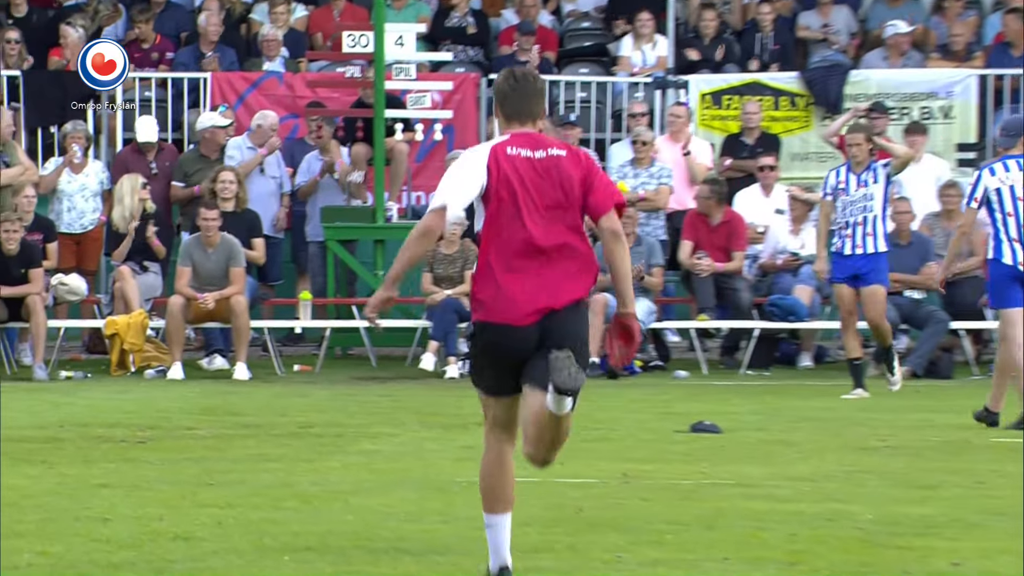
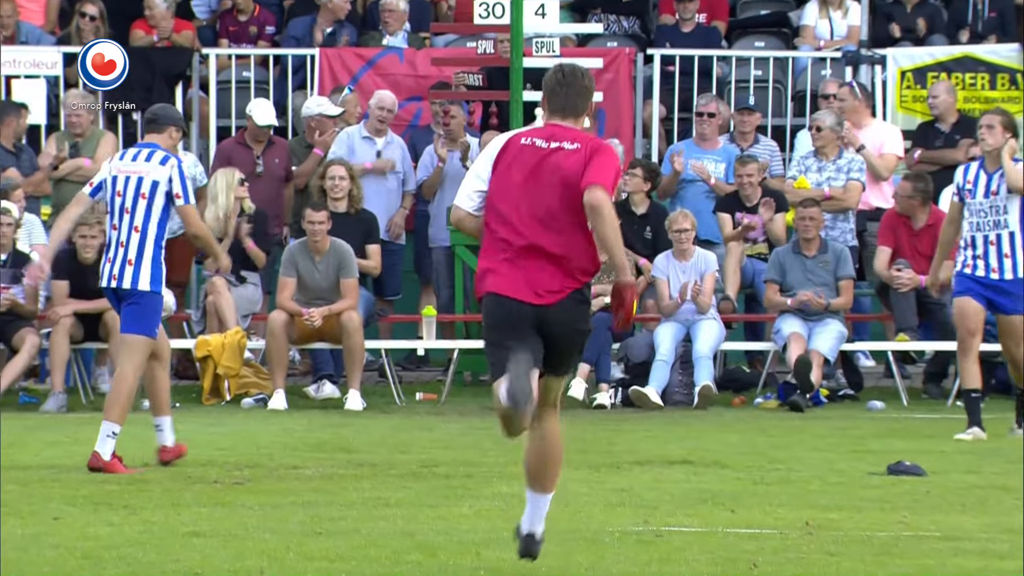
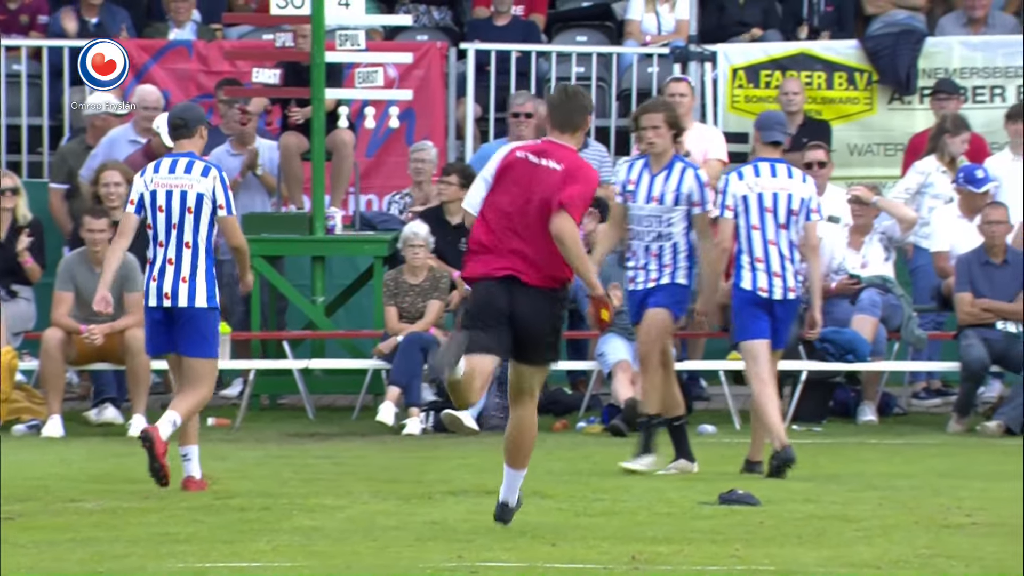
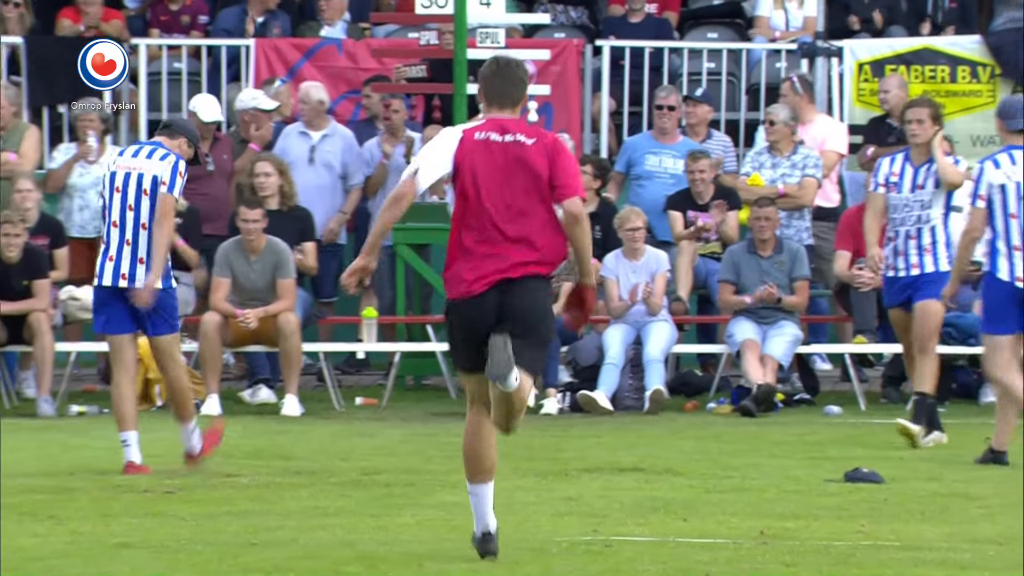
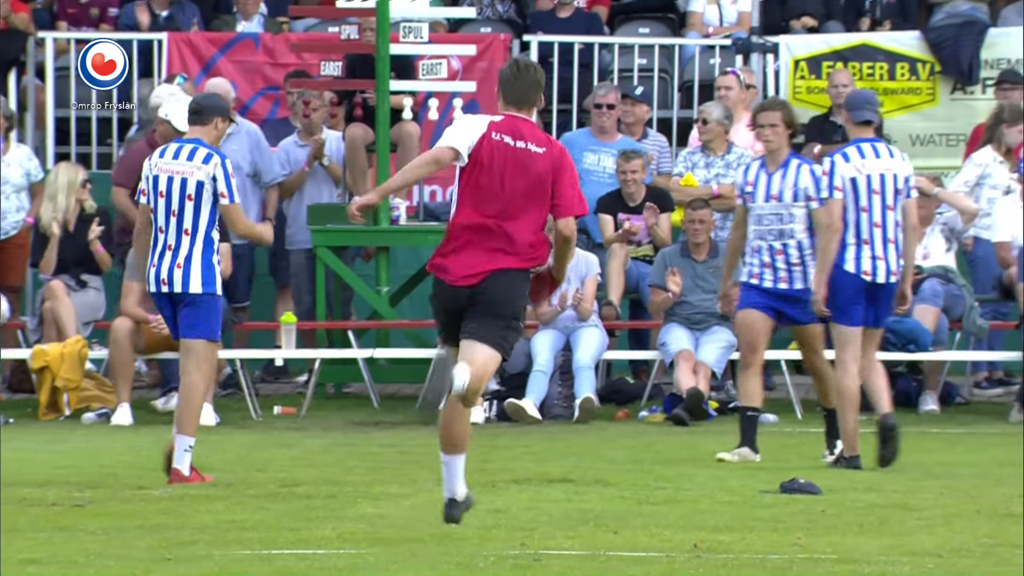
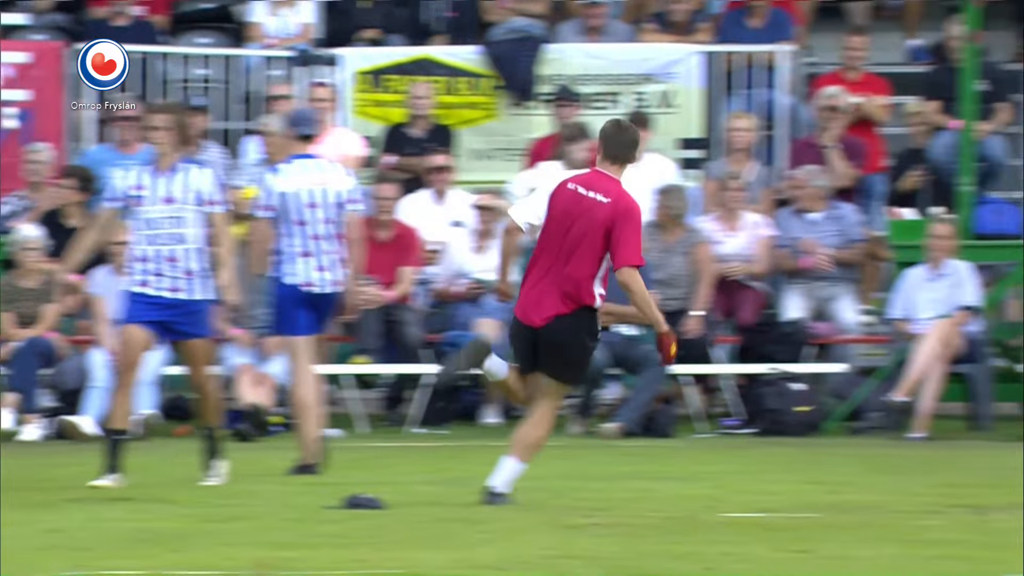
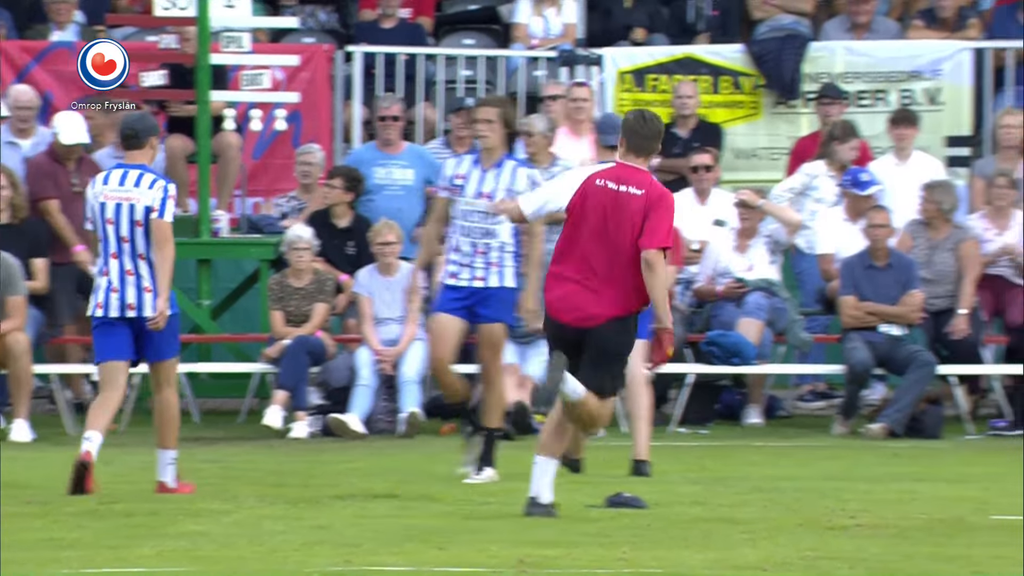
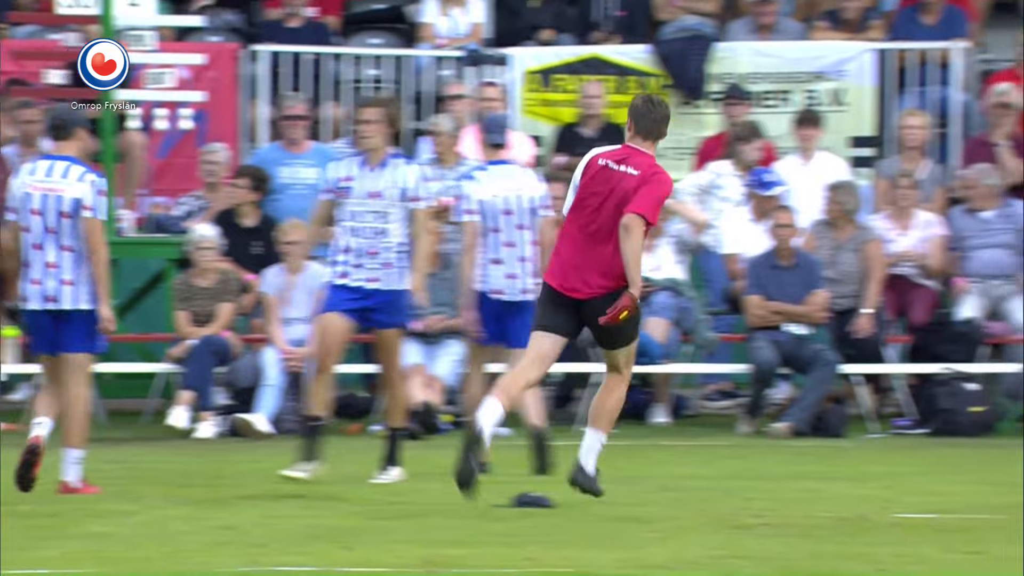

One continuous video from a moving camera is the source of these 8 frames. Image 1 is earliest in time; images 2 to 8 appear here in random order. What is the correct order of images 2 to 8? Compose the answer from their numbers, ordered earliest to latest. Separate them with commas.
2, 4, 5, 3, 7, 8, 6
